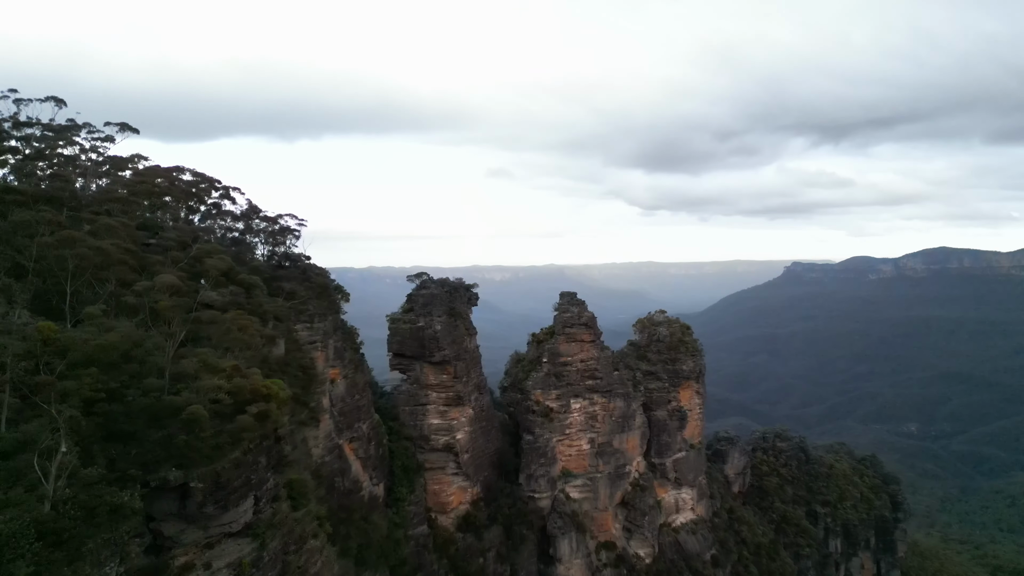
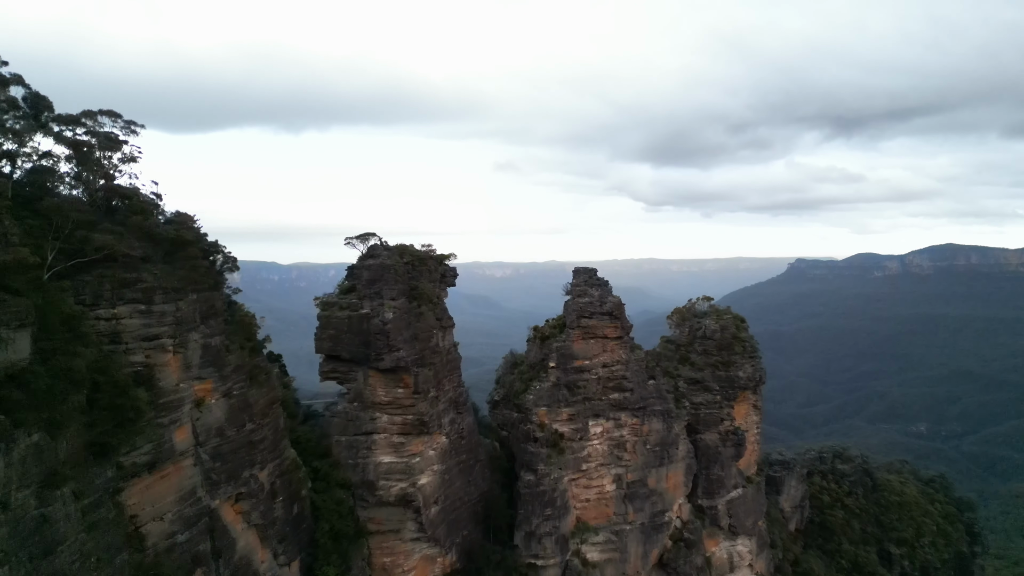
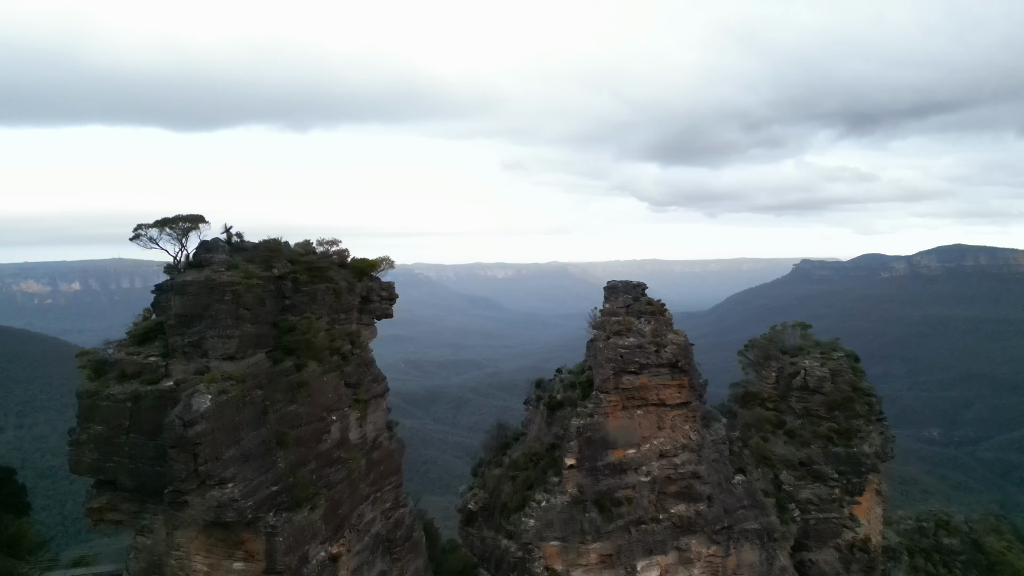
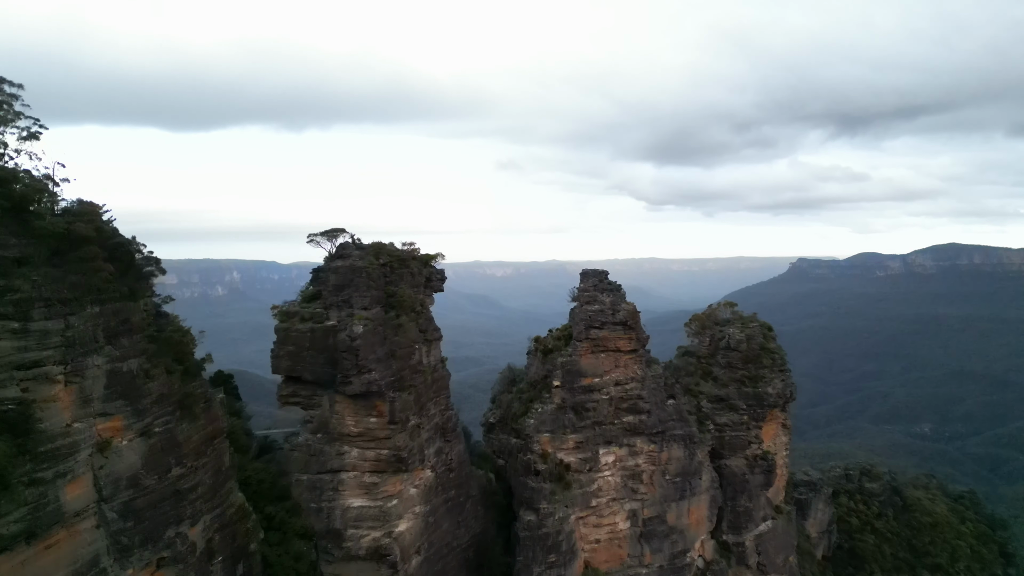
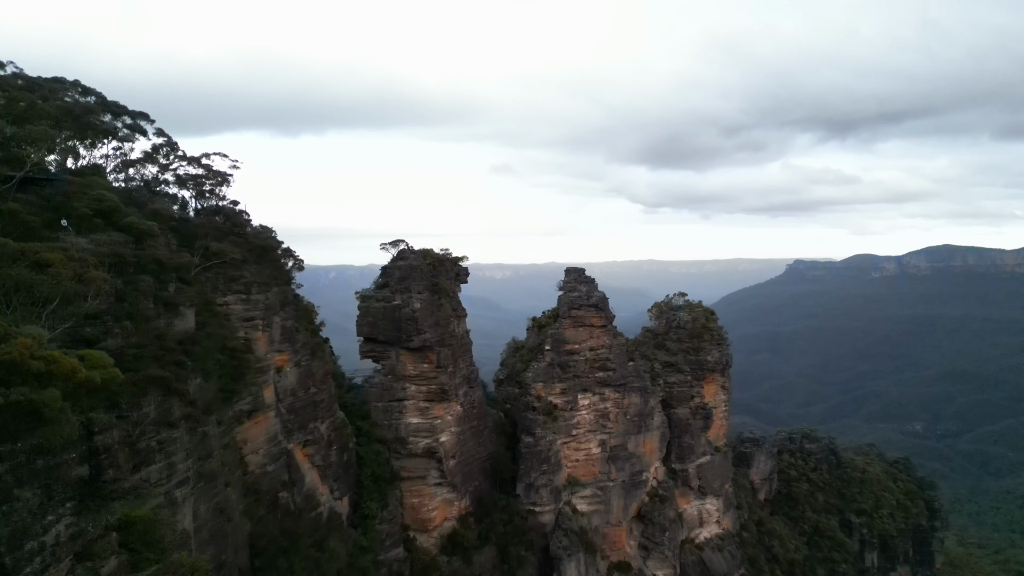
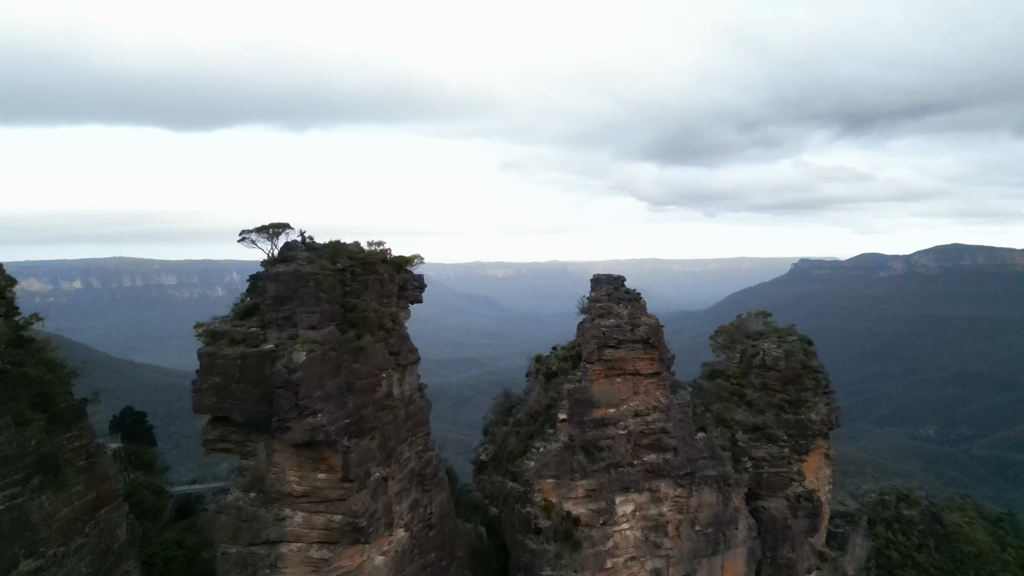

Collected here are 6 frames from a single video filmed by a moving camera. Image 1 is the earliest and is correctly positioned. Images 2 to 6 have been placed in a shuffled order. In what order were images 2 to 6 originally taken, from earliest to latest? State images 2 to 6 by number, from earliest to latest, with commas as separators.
5, 2, 4, 6, 3
